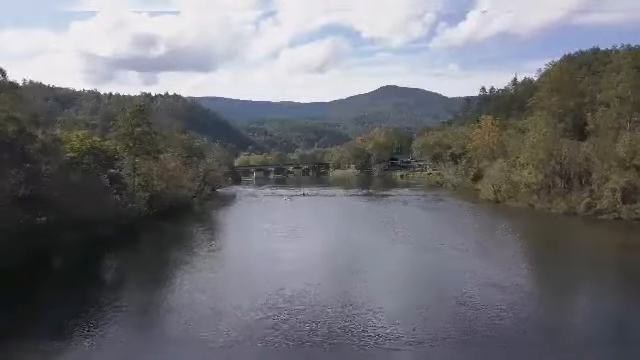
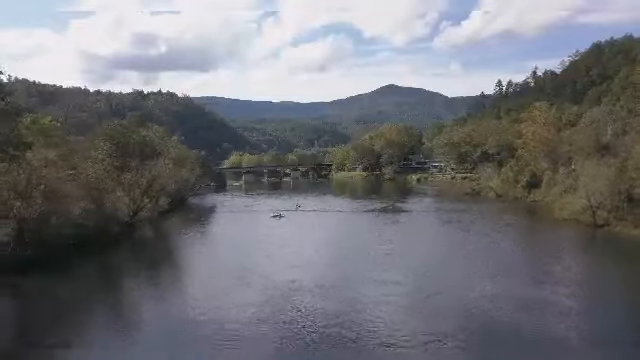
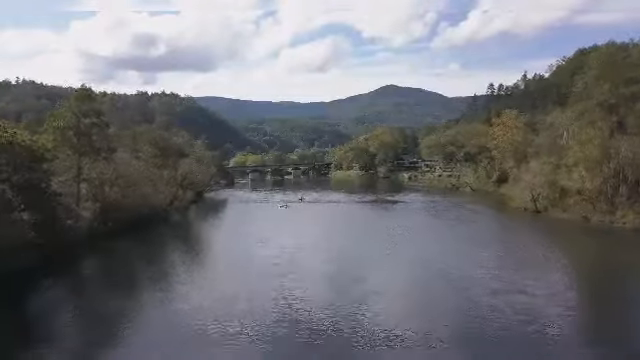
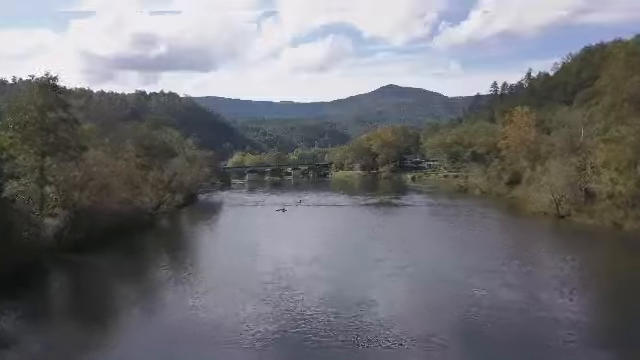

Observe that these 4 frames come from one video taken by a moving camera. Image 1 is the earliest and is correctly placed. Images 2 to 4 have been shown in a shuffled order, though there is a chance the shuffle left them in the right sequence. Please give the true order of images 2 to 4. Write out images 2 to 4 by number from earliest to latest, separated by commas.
3, 4, 2
